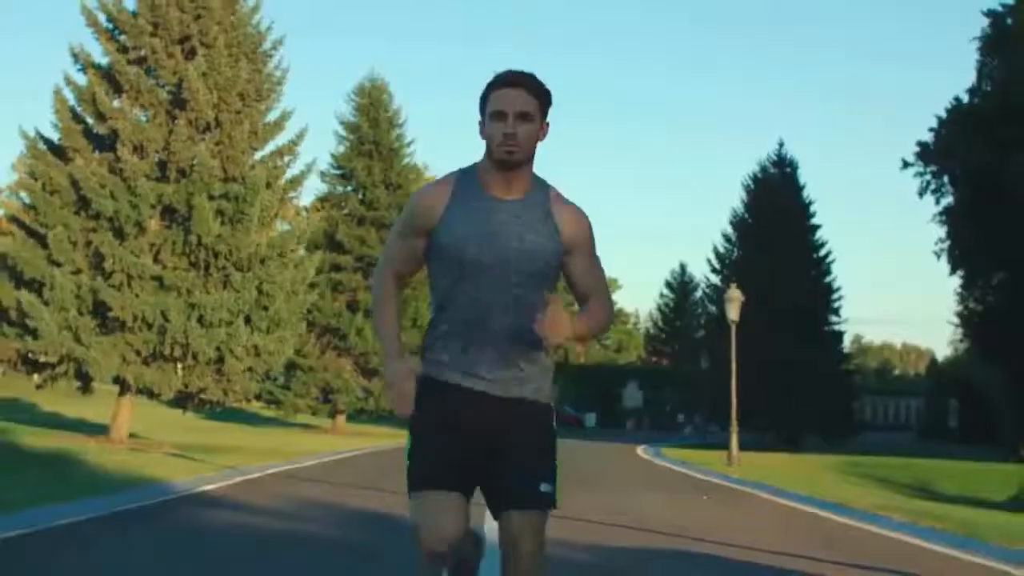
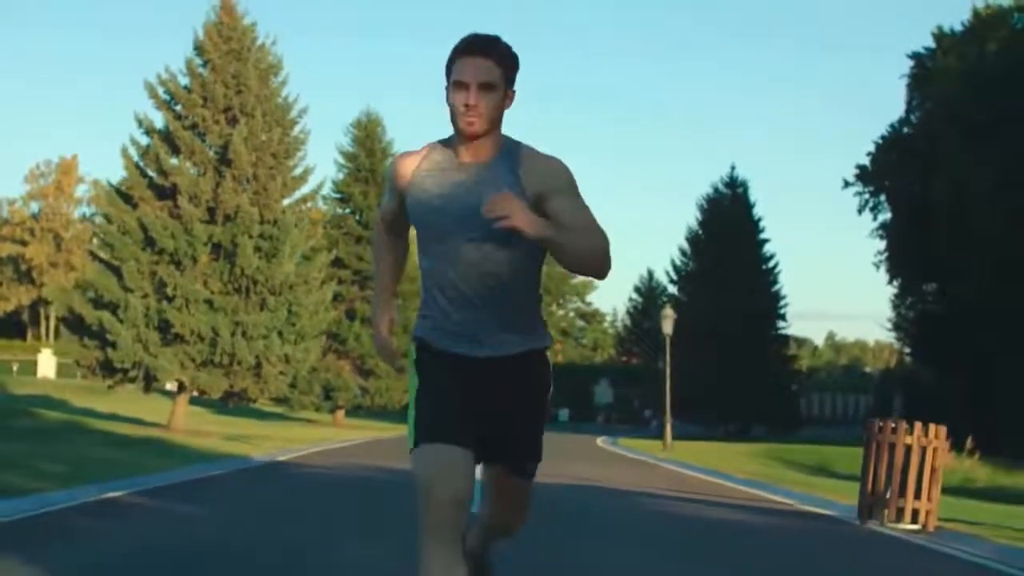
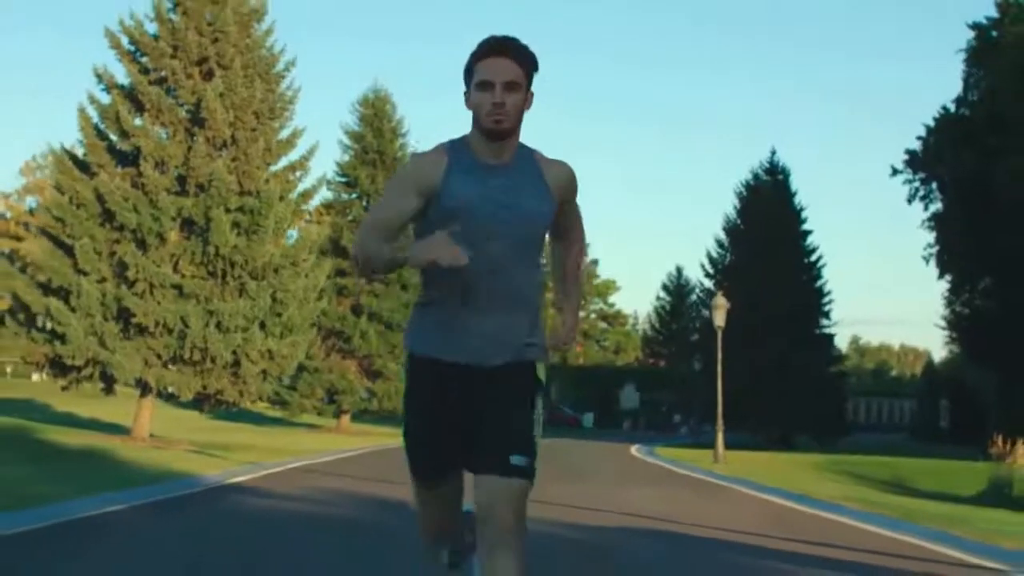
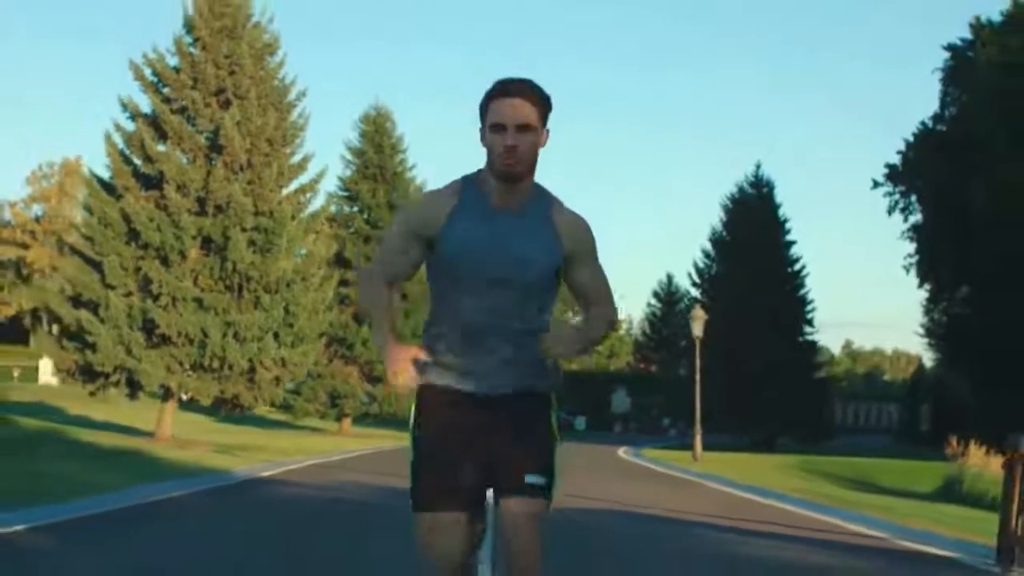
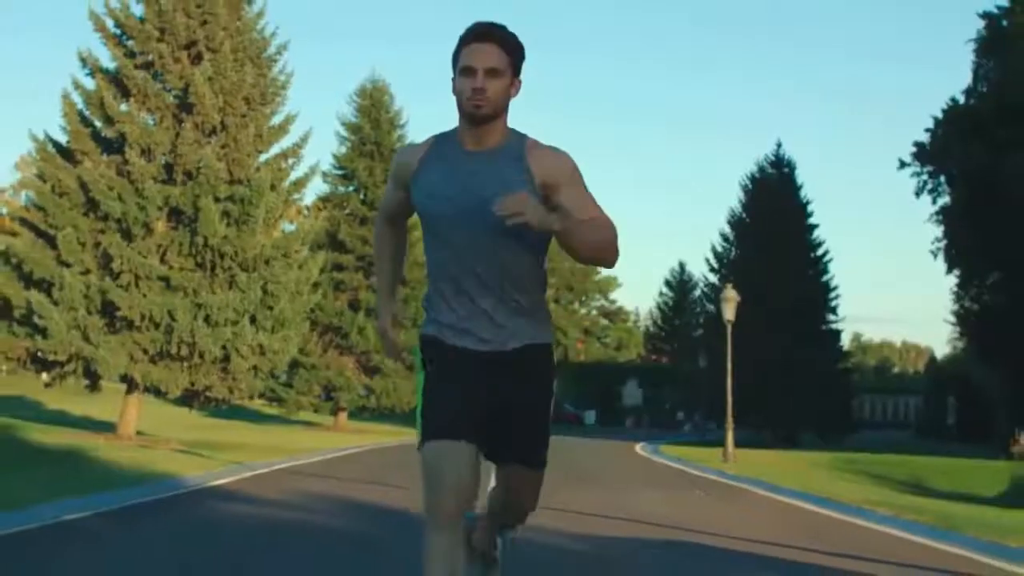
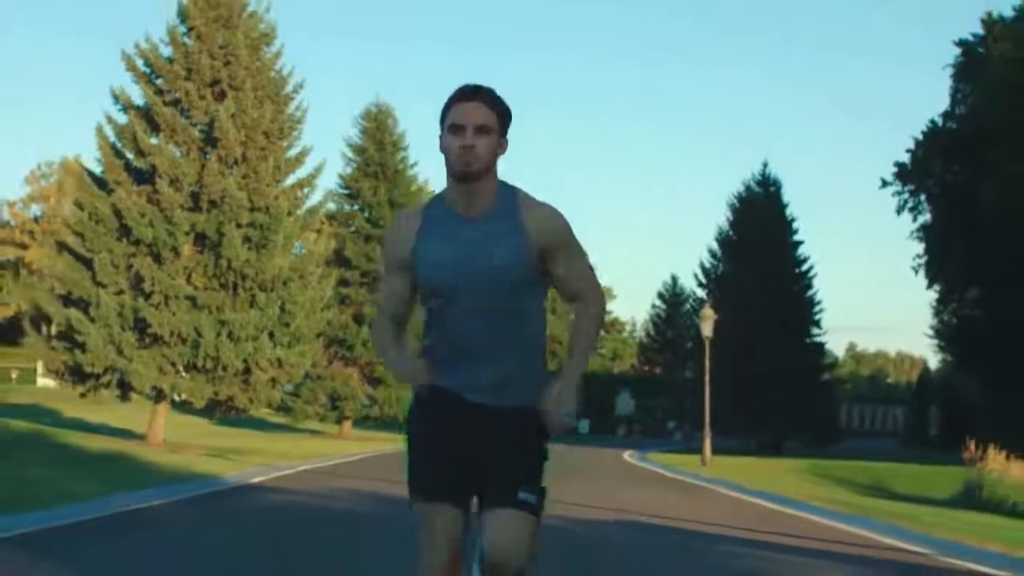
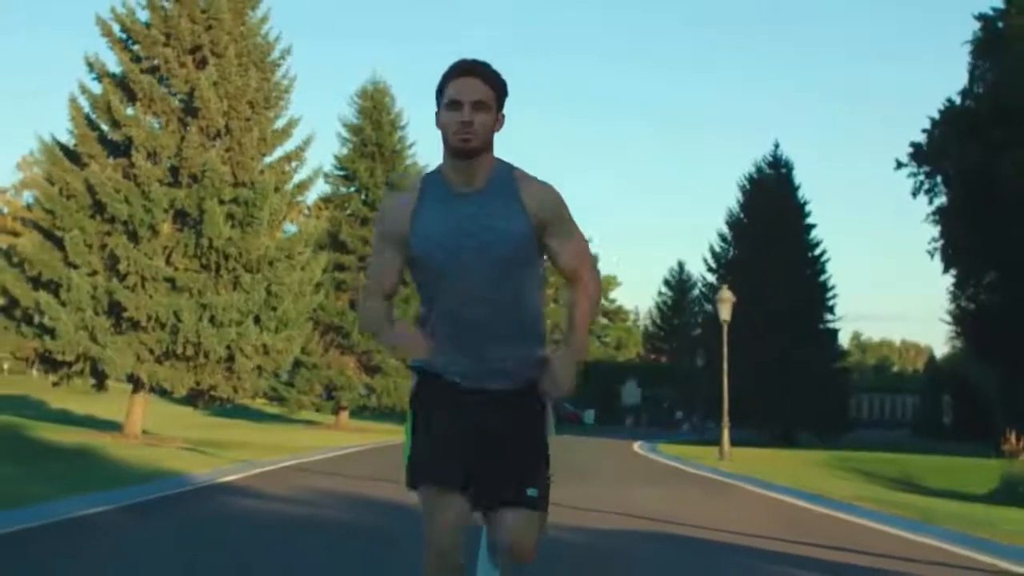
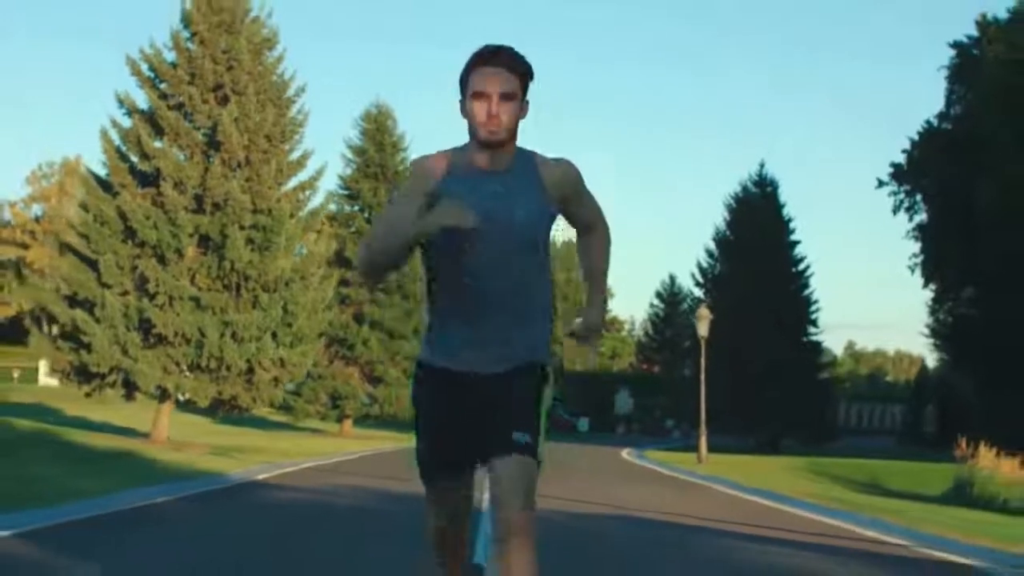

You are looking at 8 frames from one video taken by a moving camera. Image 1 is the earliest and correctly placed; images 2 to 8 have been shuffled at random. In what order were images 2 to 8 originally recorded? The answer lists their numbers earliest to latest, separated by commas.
5, 7, 3, 6, 8, 4, 2
